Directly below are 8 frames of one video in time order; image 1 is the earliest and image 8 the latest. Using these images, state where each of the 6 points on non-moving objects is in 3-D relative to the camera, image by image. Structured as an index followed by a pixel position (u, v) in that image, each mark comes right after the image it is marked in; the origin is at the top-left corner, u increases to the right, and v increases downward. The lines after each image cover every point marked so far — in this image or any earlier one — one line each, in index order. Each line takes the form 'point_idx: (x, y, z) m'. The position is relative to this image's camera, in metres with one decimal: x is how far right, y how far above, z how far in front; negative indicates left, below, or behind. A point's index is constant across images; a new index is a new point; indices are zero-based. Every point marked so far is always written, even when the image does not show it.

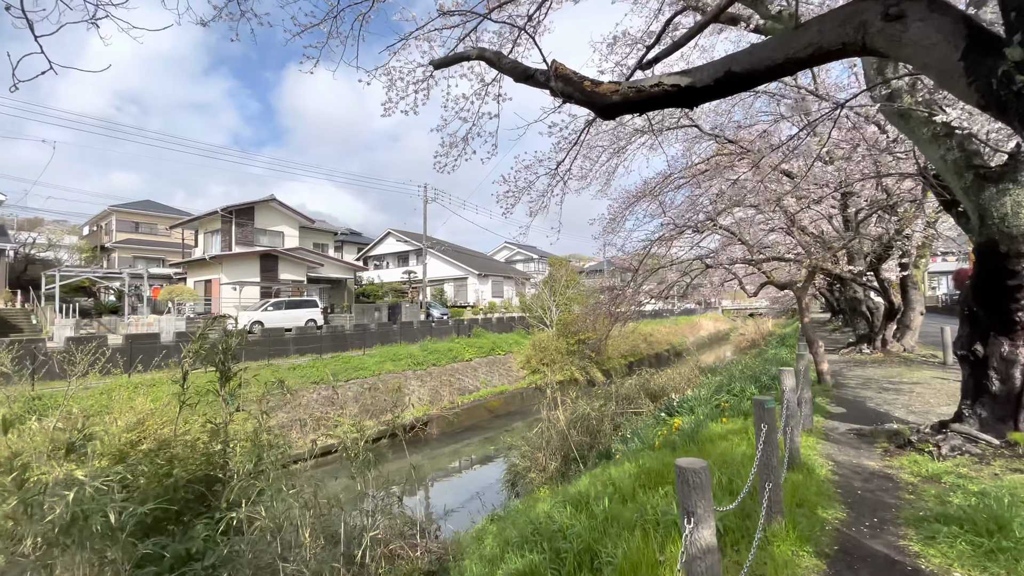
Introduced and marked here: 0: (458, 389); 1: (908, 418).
0: (-1.7, -3.3, +15.3) m
1: (+3.9, -1.3, +4.7) m
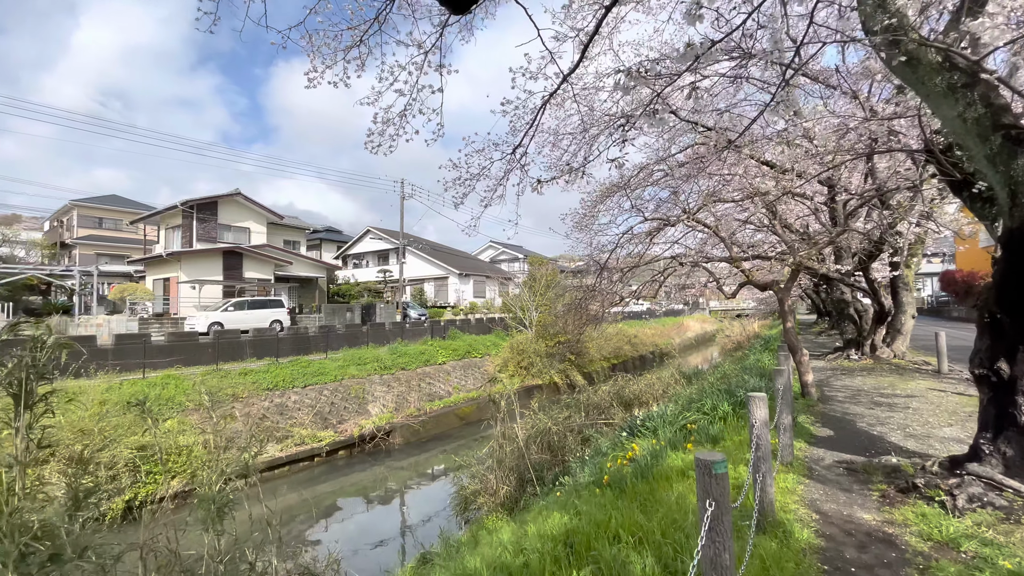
0: (-2.6, -3.3, +14.4) m
1: (+3.2, -1.3, +3.9) m
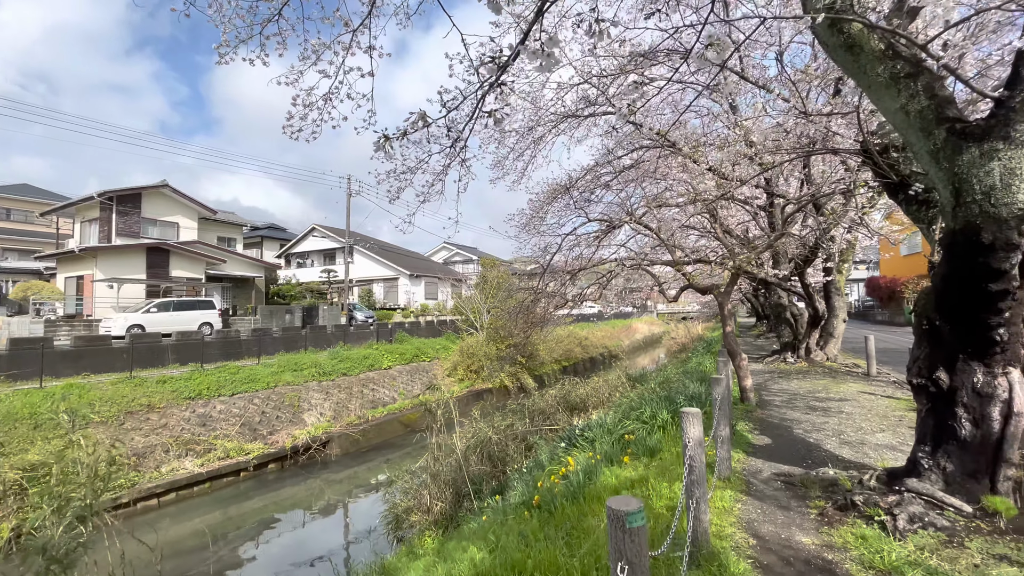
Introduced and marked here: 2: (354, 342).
0: (-4.2, -3.3, +13.8) m
1: (+2.7, -1.3, +3.8) m
2: (-5.8, -2.0, +17.4) m
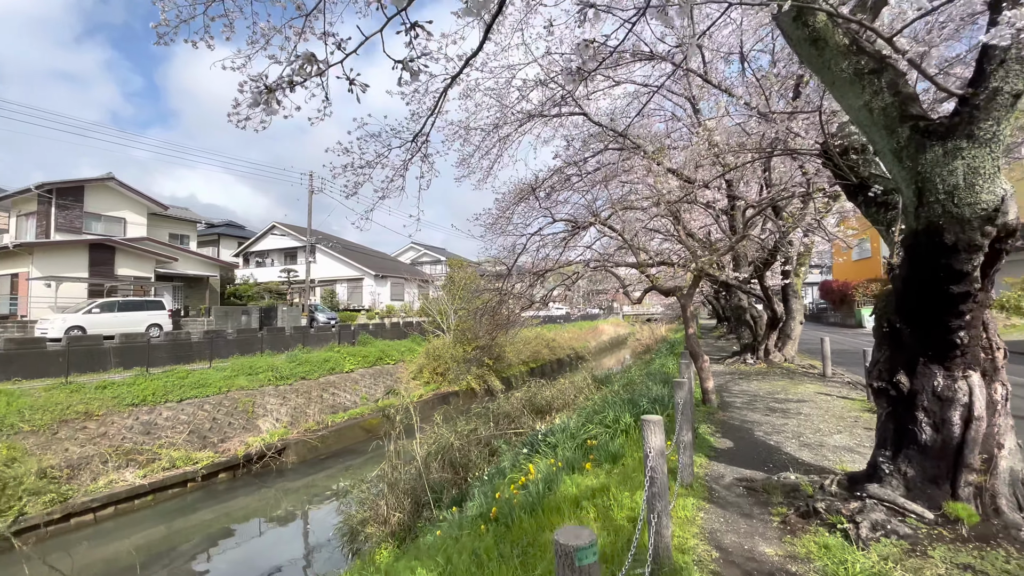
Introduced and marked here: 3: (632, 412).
0: (-5.1, -3.3, +13.3) m
1: (+2.3, -1.3, +3.8) m
2: (-7.0, -2.0, +16.8) m
3: (+1.1, -1.2, +4.5) m
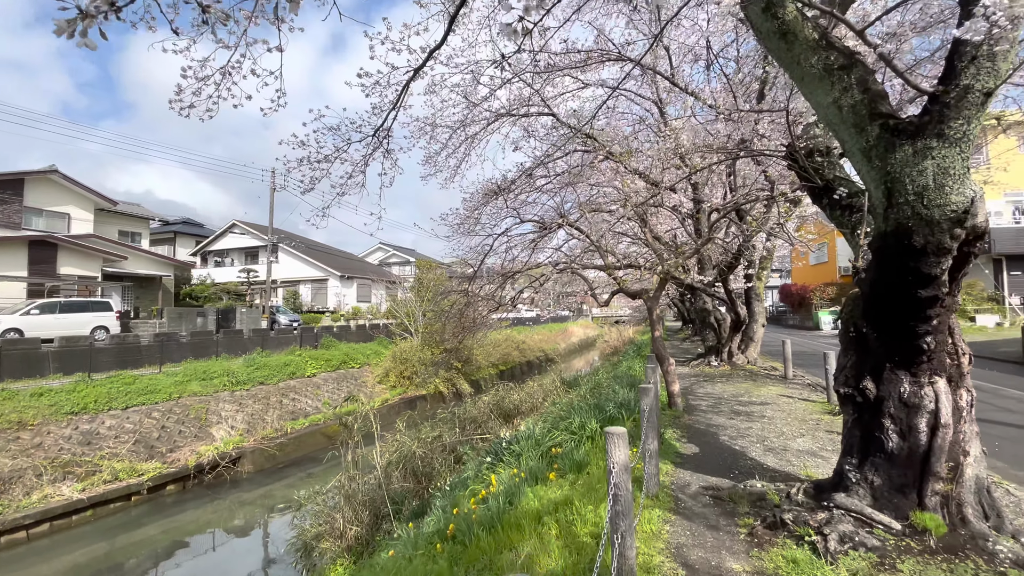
0: (-6.0, -3.4, +12.7) m
1: (+2.0, -1.4, +3.8) m
2: (-8.1, -2.0, +16.2) m
3: (+0.8, -1.2, +4.4) m
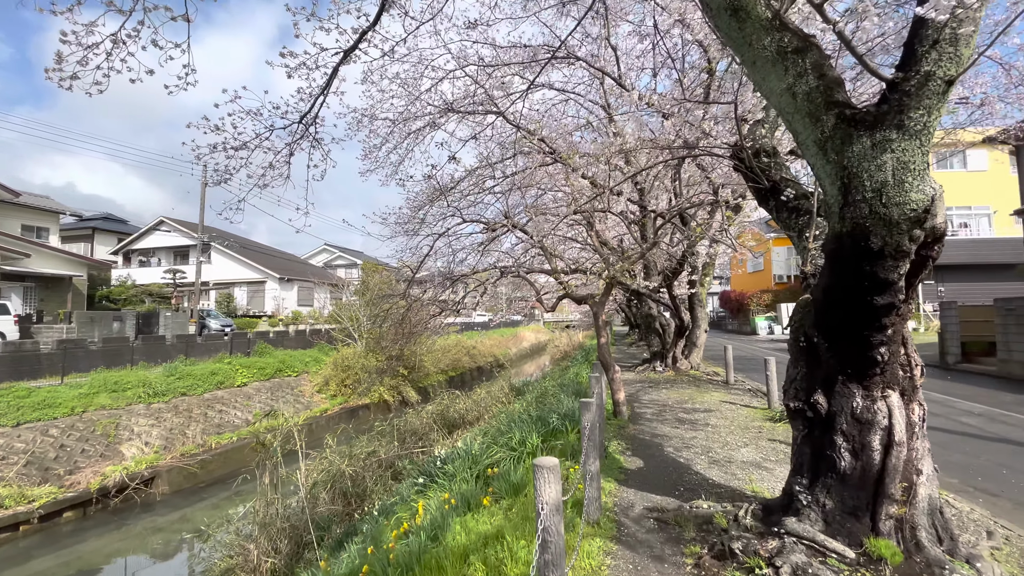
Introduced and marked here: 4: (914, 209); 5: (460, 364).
0: (-7.4, -3.4, +11.7) m
1: (+1.5, -1.4, +3.6) m
2: (-9.8, -2.1, +14.9) m
3: (+0.2, -1.2, +4.1) m
4: (+1.4, +0.3, +1.7) m
5: (-2.1, -3.0, +18.3) m
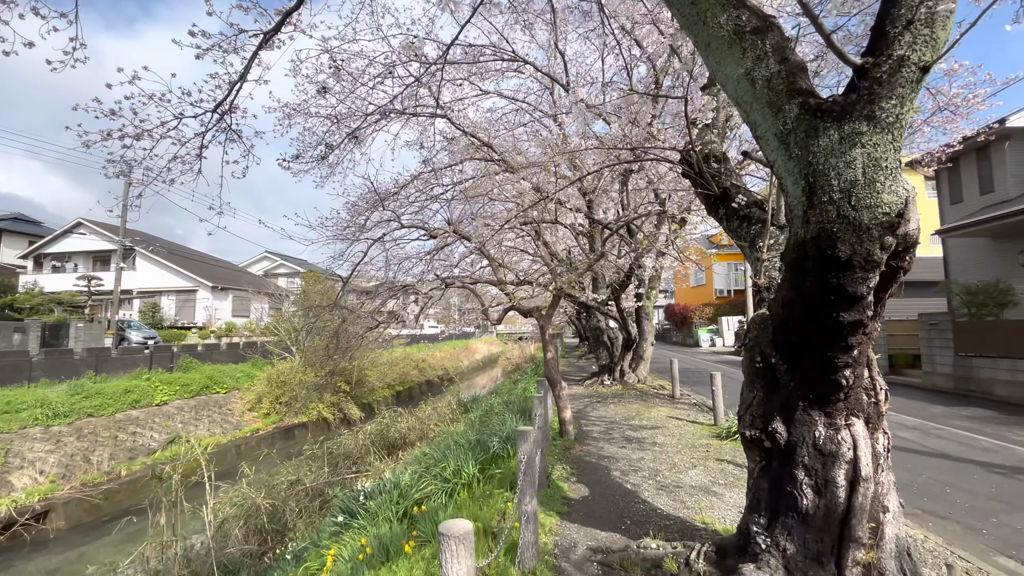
0: (-8.6, -3.6, +10.5) m
1: (+1.0, -1.5, +3.3) m
2: (-11.4, -2.4, +13.5) m
3: (-0.3, -1.3, +3.7) m
4: (+1.2, +0.2, +1.5) m
5: (-4.0, -3.4, +17.5) m
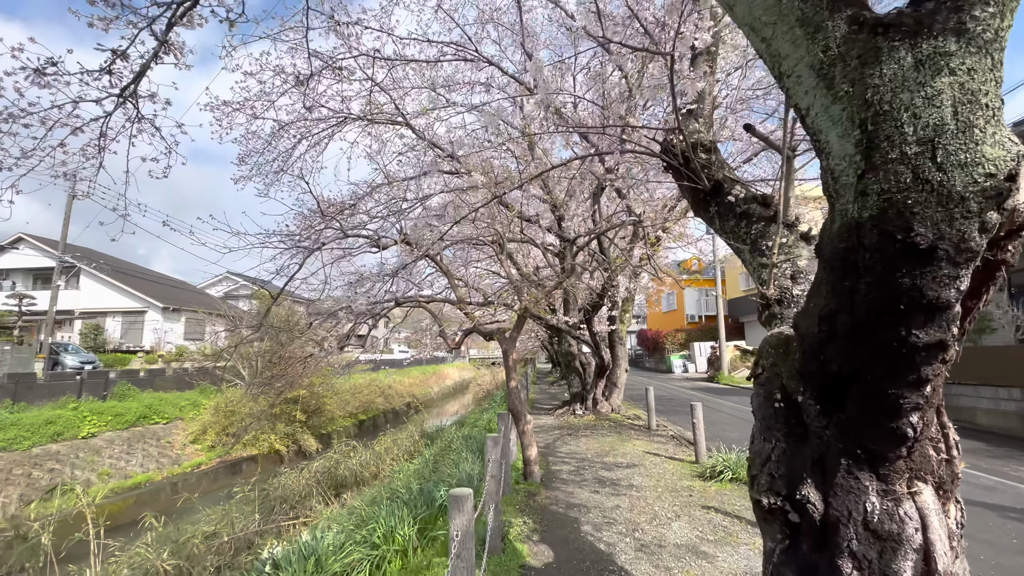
0: (-9.3, -4.0, +9.2) m
1: (+0.7, -1.6, +2.7) m
2: (-12.2, -2.9, +12.1) m
3: (-0.6, -1.4, +3.0) m
4: (+1.0, +0.2, +1.0) m
5: (-5.1, -4.2, +16.5) m
